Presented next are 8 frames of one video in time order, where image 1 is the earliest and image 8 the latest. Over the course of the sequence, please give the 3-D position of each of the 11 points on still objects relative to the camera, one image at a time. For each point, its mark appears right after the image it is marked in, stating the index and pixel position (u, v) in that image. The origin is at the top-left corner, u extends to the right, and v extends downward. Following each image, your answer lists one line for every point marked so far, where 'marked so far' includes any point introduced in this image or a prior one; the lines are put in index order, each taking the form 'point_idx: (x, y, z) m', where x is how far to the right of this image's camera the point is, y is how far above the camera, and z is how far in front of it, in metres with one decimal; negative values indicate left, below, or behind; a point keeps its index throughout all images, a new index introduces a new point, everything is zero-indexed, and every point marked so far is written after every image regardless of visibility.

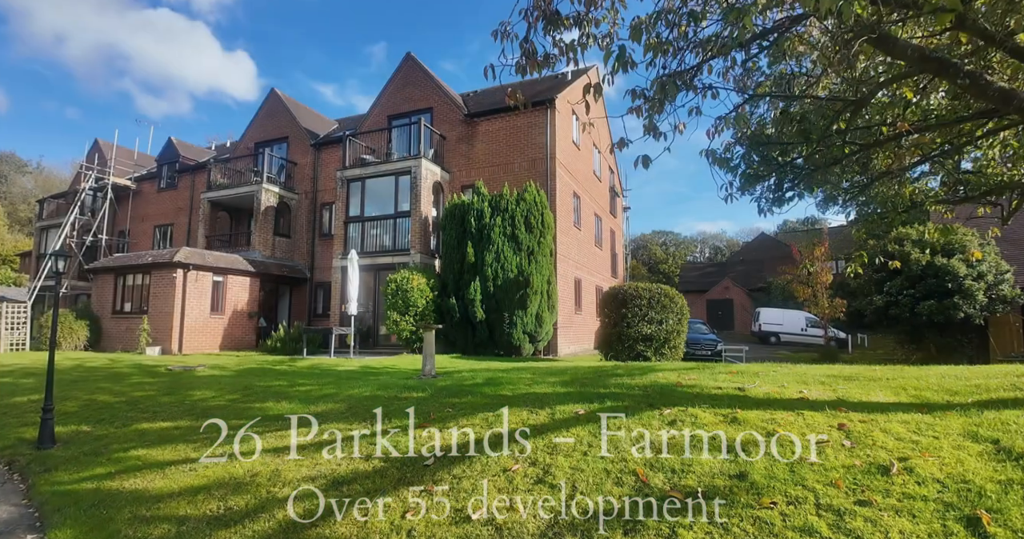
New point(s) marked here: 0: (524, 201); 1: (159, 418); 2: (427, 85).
0: (+0.3, +2.0, +15.2) m
1: (-4.4, -1.9, +6.6) m
2: (-3.1, +6.7, +19.4) m
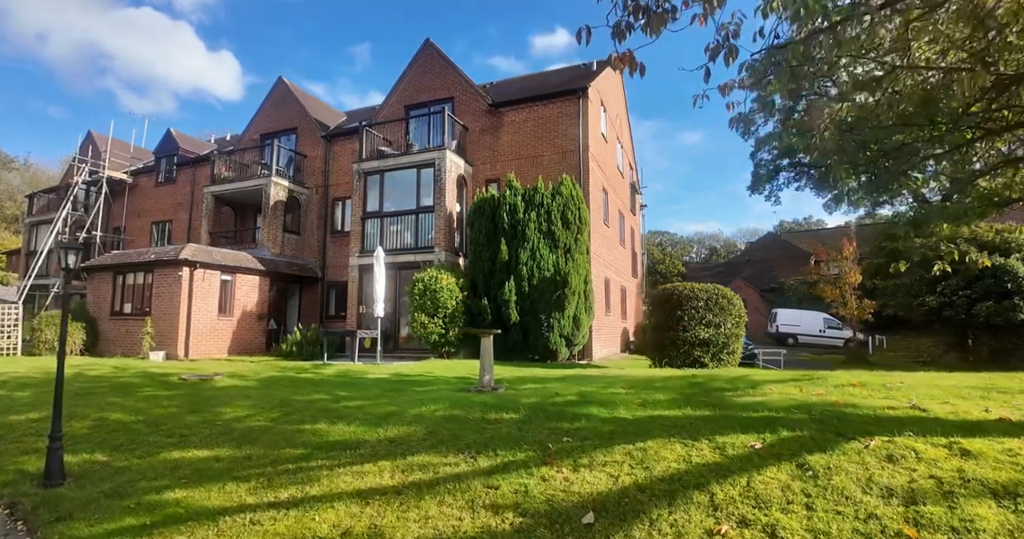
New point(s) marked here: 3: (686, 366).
0: (+1.3, +2.0, +14.1) m
1: (-3.3, -1.8, +5.4) m
2: (-2.2, +6.8, +18.3) m
3: (+4.0, -2.2, +12.1) m
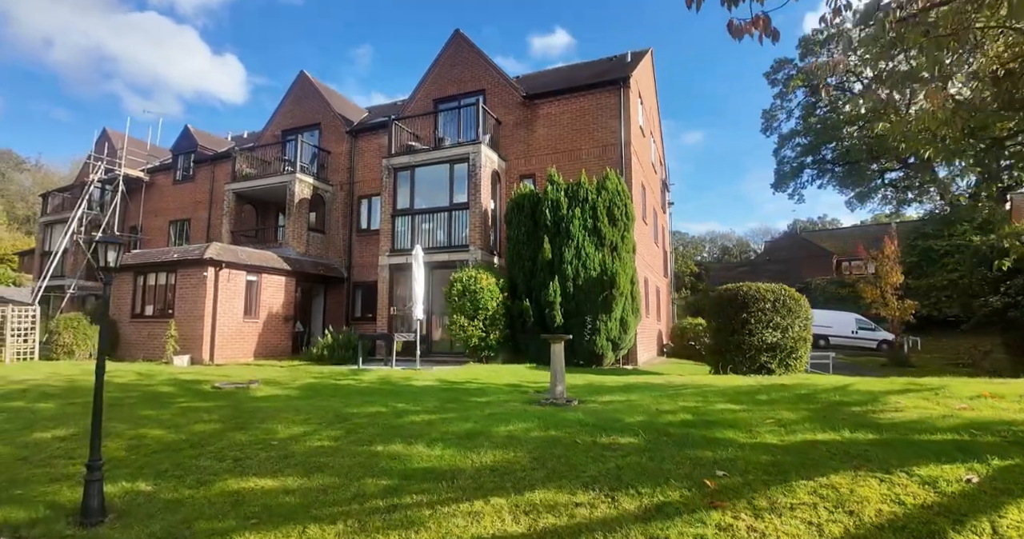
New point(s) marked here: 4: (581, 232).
0: (+2.4, +2.0, +13.3) m
1: (-2.3, -1.8, +4.7) m
2: (-1.1, +6.8, +17.5) m
3: (+5.1, -2.2, +11.2) m
4: (+1.7, +0.9, +13.0) m
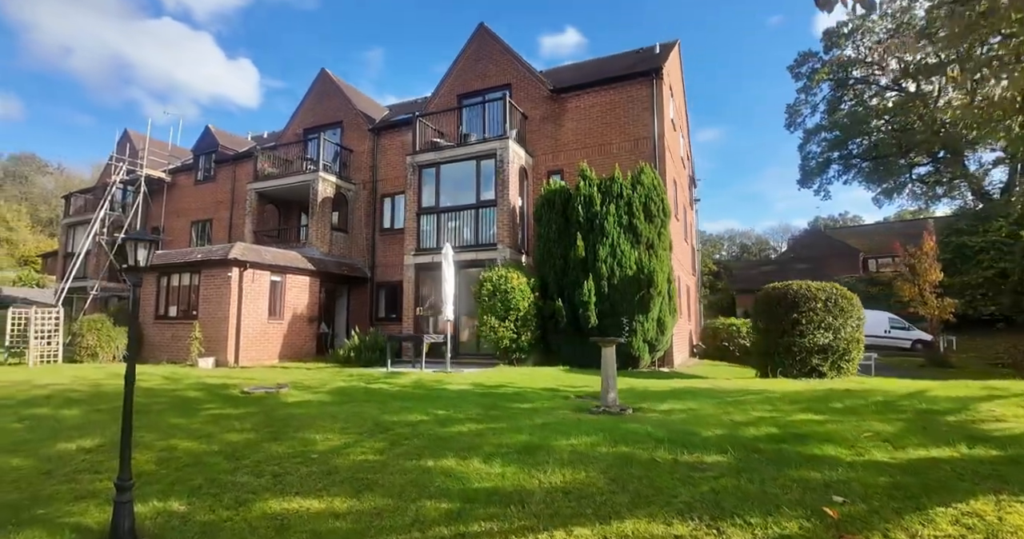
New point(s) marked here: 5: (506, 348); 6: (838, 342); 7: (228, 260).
0: (+3.1, +2.1, +12.7) m
1: (-1.7, -1.8, +4.2) m
2: (-0.3, +6.8, +17.0) m
3: (+5.8, -2.1, +10.6) m
4: (+2.5, +0.9, +12.4) m
5: (-0.1, -1.8, +12.4) m
6: (+6.5, -1.4, +10.5) m
7: (-7.1, +0.2, +13.2) m
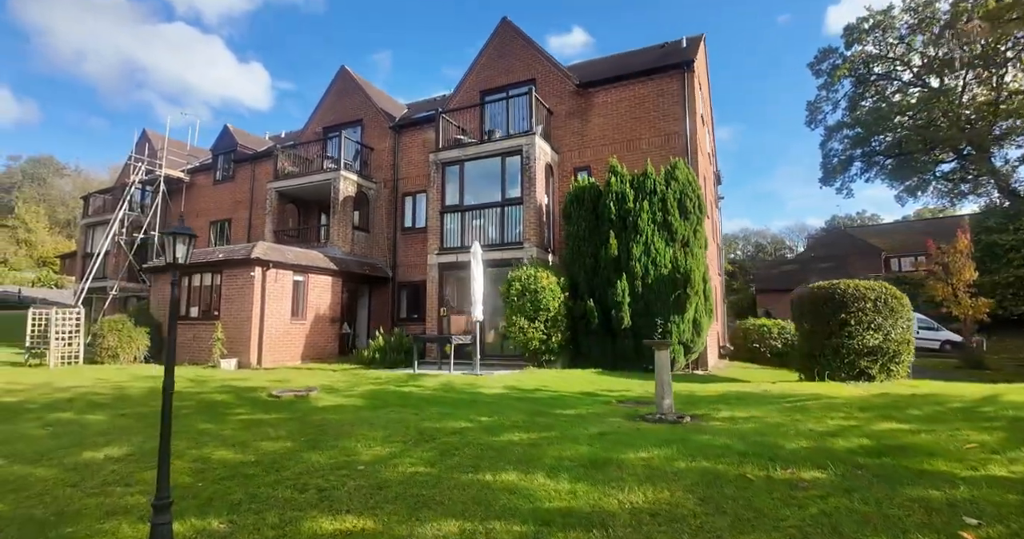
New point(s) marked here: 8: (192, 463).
0: (+3.8, +2.1, +12.2) m
1: (-1.2, -1.8, +3.9) m
2: (+0.5, +6.8, +16.6) m
3: (+6.4, -2.1, +10.1) m
4: (+3.1, +1.0, +12.0) m
5: (+0.5, -1.8, +12.0) m
6: (+7.1, -1.4, +10.0) m
7: (-6.4, +0.2, +12.9) m
8: (-3.0, -1.8, +5.0) m
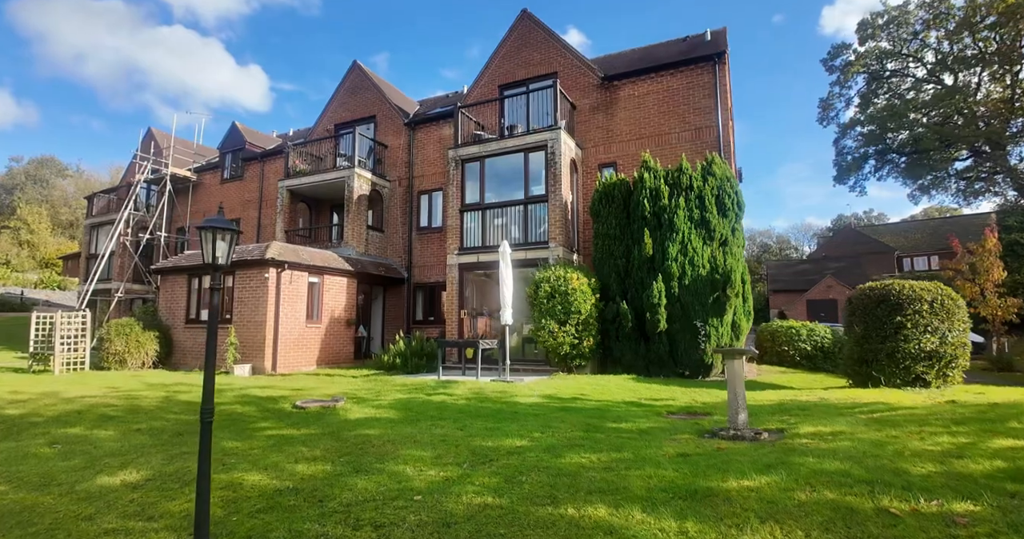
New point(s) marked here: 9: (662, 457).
0: (+4.4, +2.1, +11.6) m
1: (-0.6, -1.8, +3.3) m
2: (+1.1, +6.8, +16.1) m
3: (+7.1, -2.1, +9.5) m
4: (+3.8, +1.0, +11.4) m
5: (+1.2, -1.8, +11.4) m
6: (+7.7, -1.4, +9.4) m
7: (-5.8, +0.2, +12.4) m
8: (-2.4, -1.8, +4.4) m
9: (+1.3, -1.7, +4.7) m
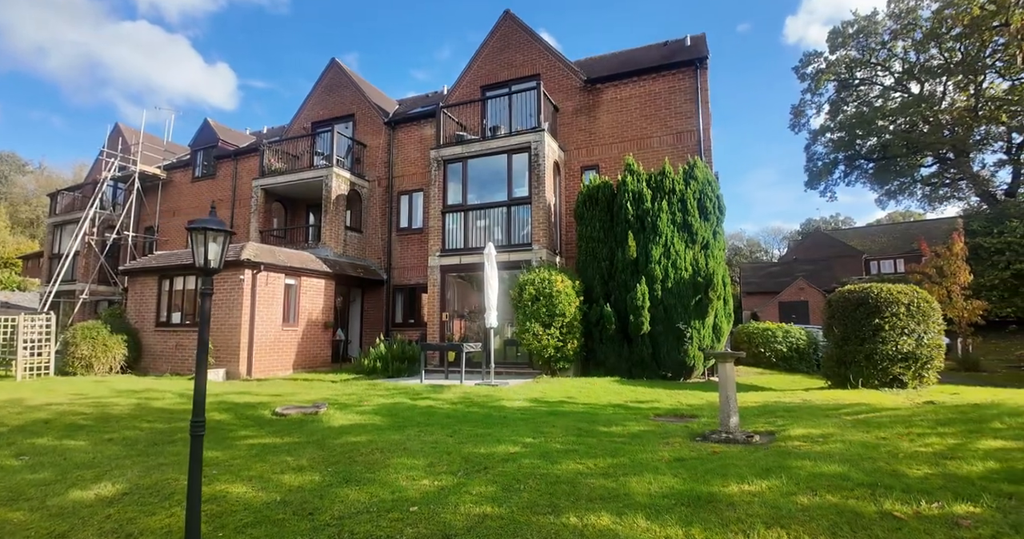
0: (+4.1, +2.0, +11.8) m
1: (-0.6, -1.8, +3.1) m
2: (+0.6, +6.7, +16.0) m
3: (+6.8, -2.1, +9.7) m
4: (+3.4, +0.9, +11.5) m
5: (+0.8, -1.9, +11.4) m
6: (+7.5, -1.5, +9.6) m
7: (-6.2, +0.2, +12.0) m
8: (-2.4, -1.9, +4.2) m
9: (+1.3, -1.7, +4.6) m
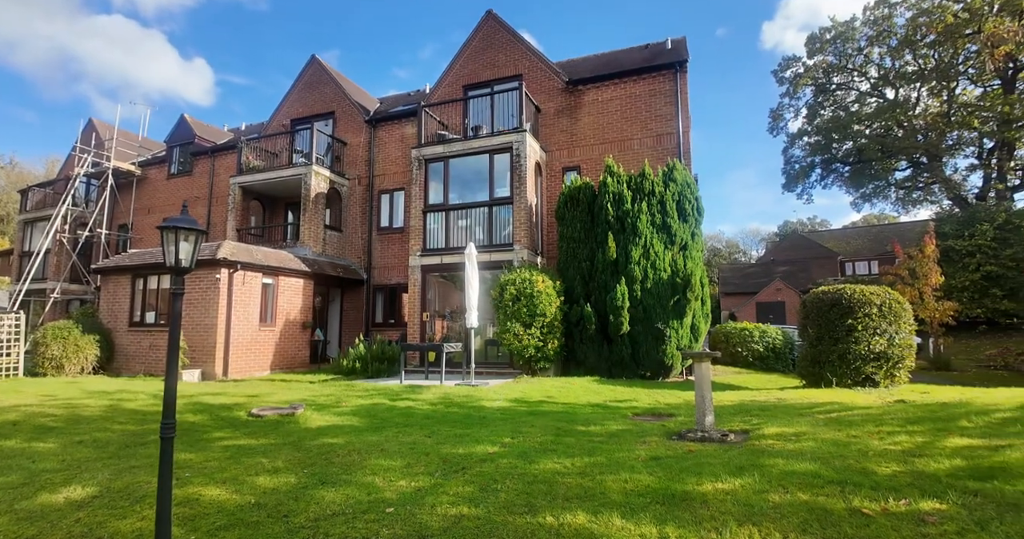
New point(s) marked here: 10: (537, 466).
0: (+3.6, +2.0, +11.9) m
1: (-0.7, -1.8, +3.1) m
2: (0.0, +6.7, +16.0) m
3: (+6.4, -2.2, +9.9) m
4: (+3.0, +0.9, +11.6) m
5: (+0.4, -1.9, +11.4) m
6: (+7.1, -1.5, +9.9) m
7: (-6.6, +0.2, +11.8) m
8: (-2.6, -1.9, +4.1) m
9: (+1.1, -1.7, +4.7) m
10: (+0.2, -1.8, +4.7) m
